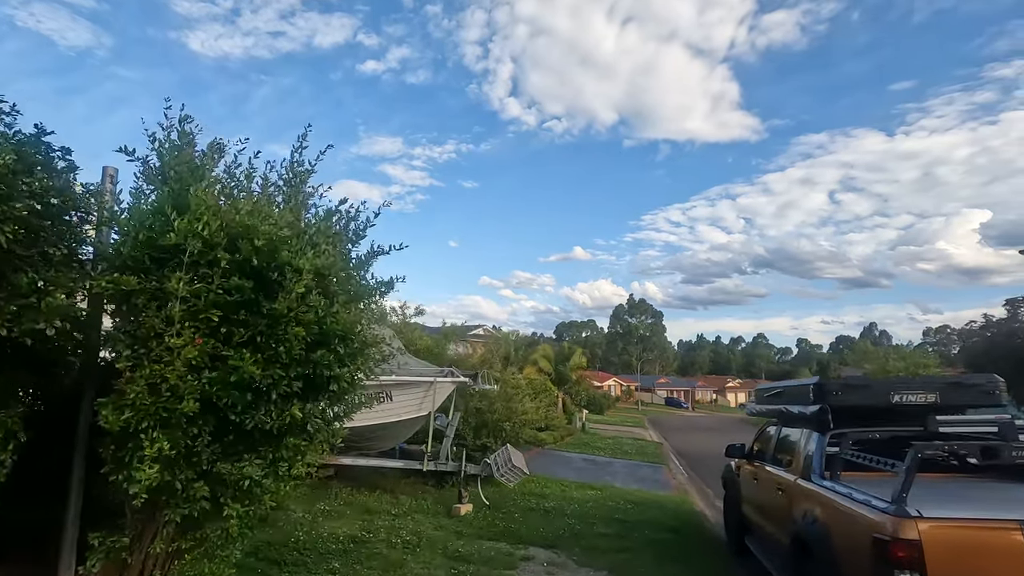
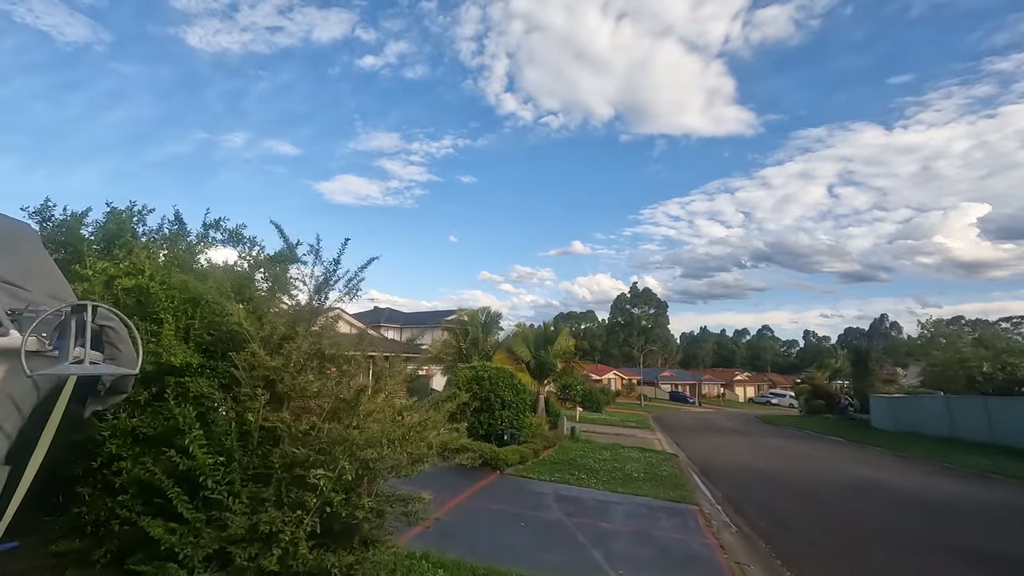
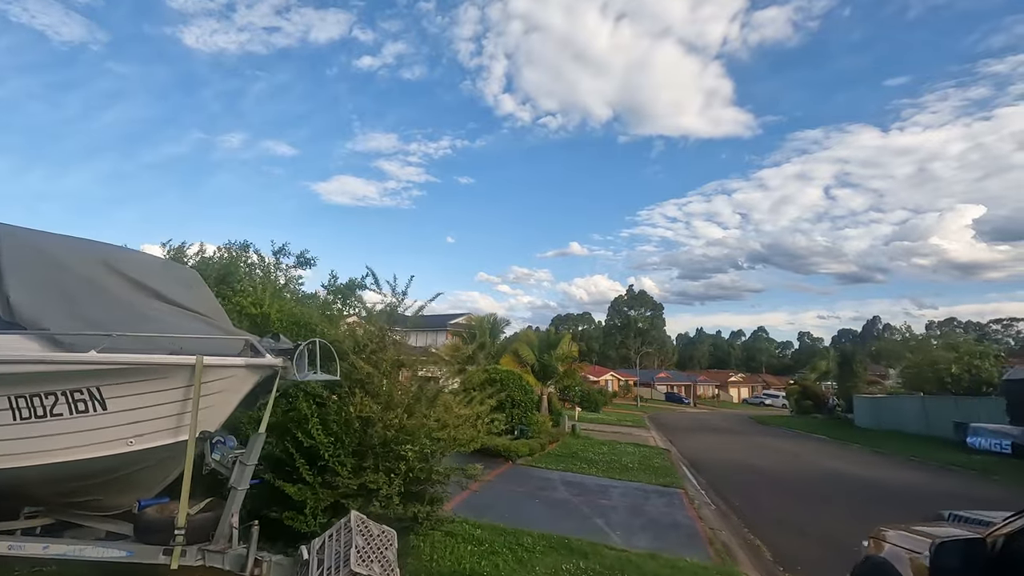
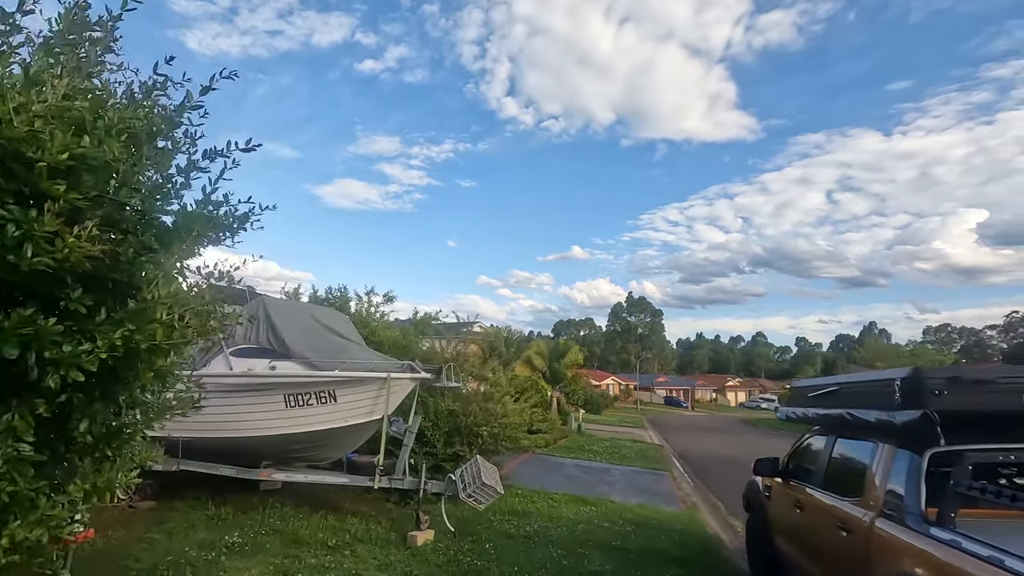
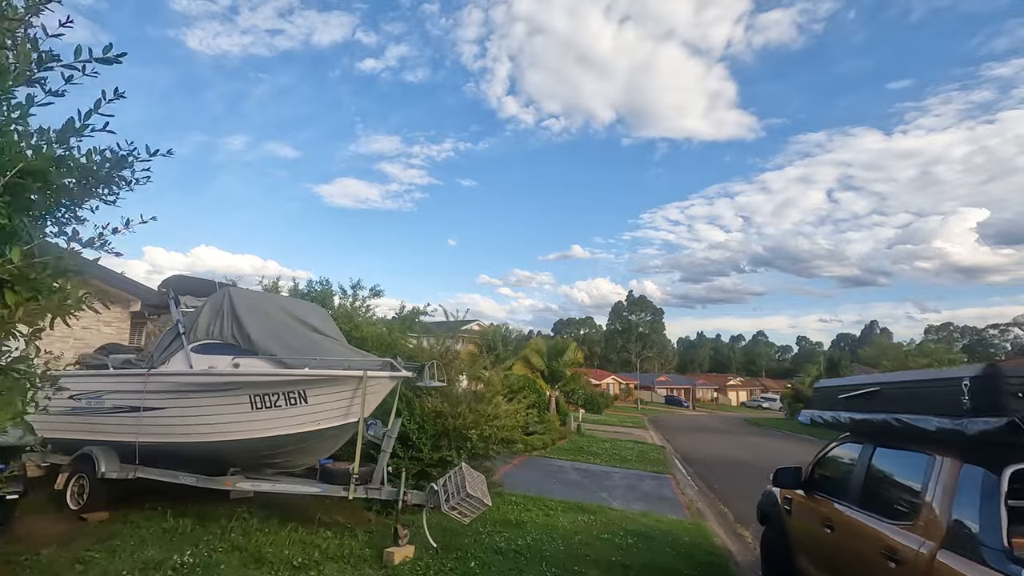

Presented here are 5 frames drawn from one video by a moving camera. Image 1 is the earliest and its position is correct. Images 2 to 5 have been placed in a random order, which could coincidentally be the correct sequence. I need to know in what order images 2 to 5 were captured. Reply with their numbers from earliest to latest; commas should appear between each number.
4, 5, 3, 2
